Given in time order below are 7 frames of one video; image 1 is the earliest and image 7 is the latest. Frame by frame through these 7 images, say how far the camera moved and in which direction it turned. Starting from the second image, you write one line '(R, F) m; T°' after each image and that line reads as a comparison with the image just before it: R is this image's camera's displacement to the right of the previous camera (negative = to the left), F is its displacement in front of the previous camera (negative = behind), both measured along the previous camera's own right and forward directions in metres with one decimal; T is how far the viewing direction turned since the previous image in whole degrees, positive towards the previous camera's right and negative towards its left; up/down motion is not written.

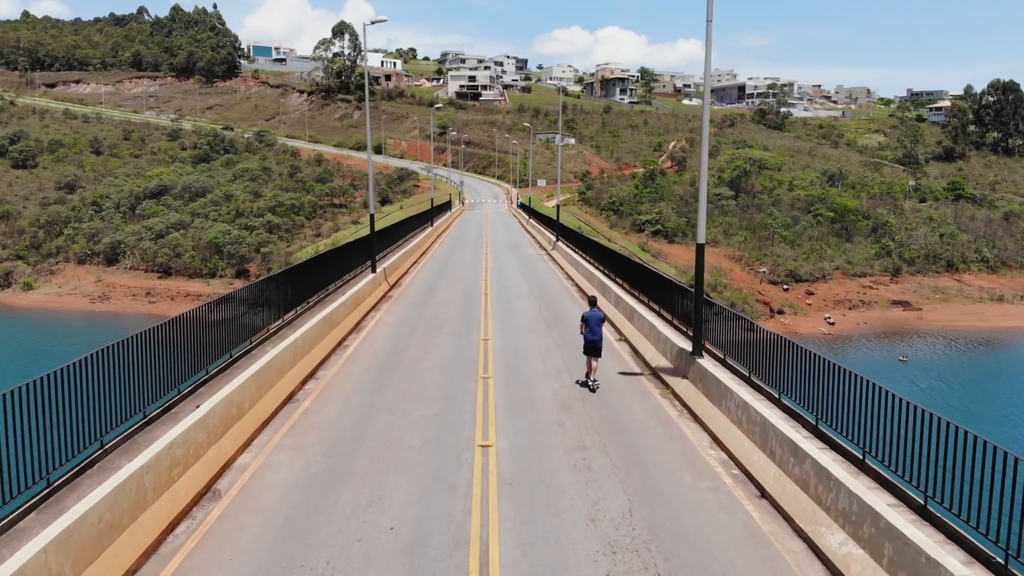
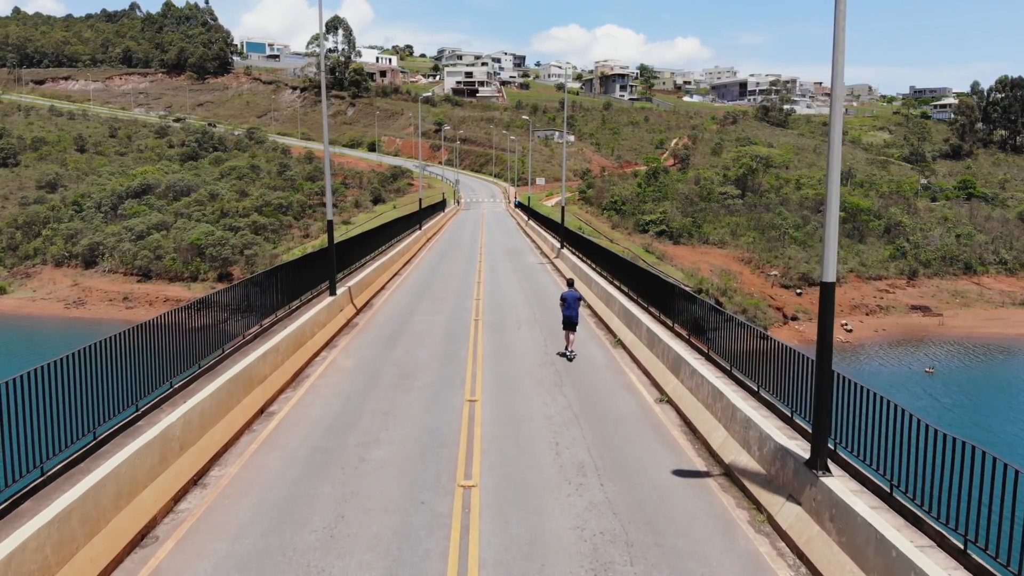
(0.0, +2.2) m; 0°
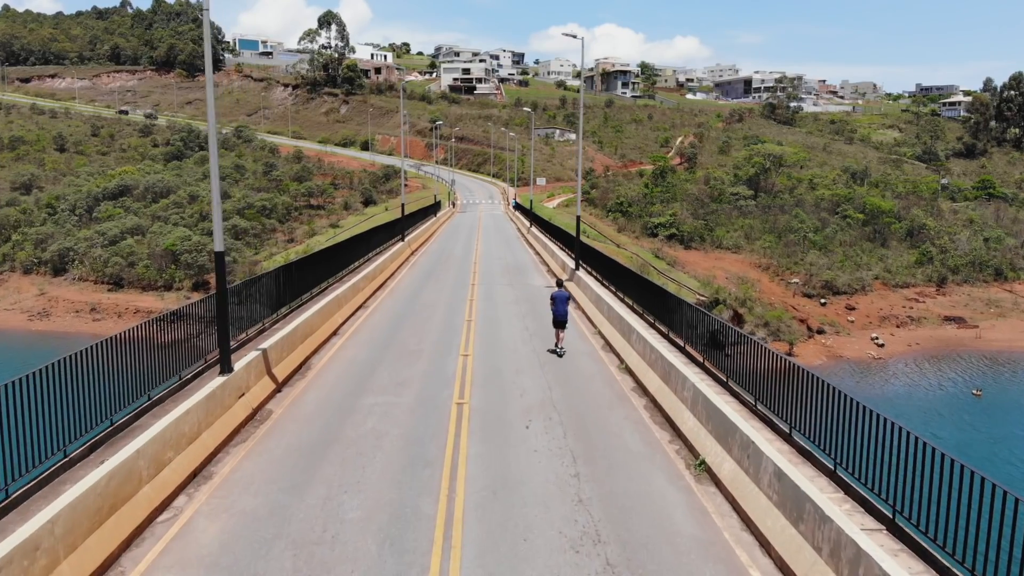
(0.0, +3.0) m; 0°
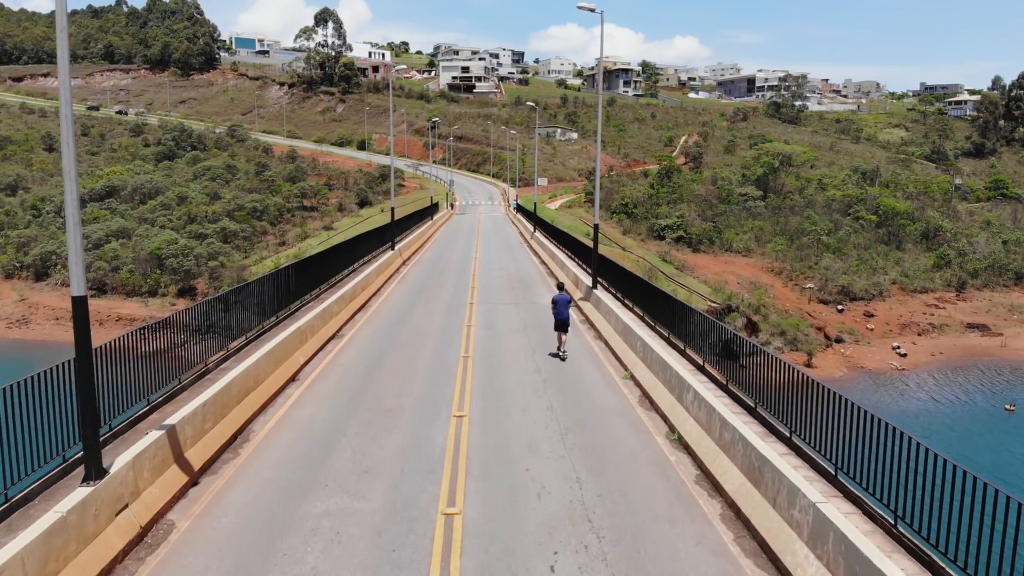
(-0.1, +1.7) m; 0°
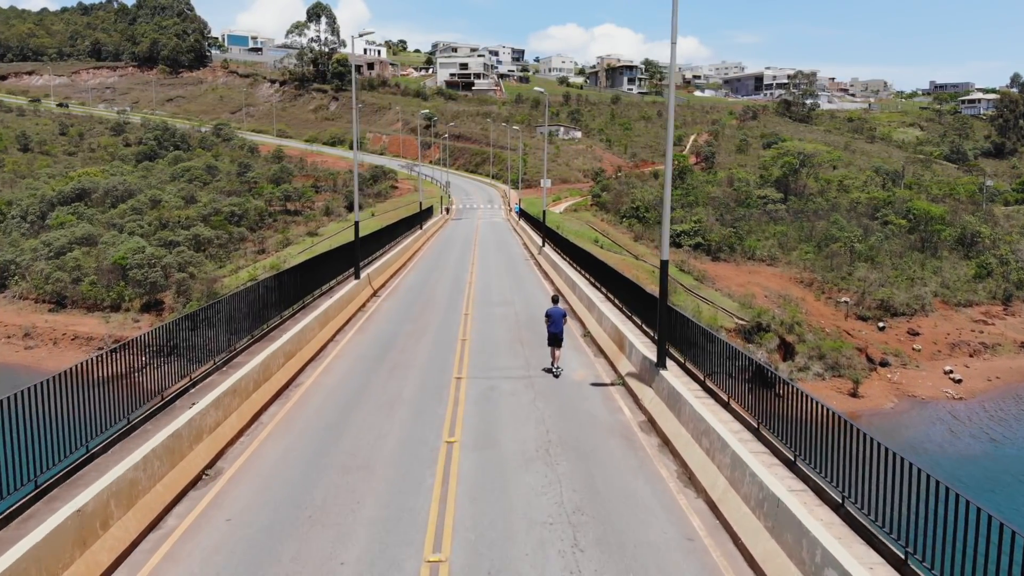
(-0.1, +3.5) m; 0°
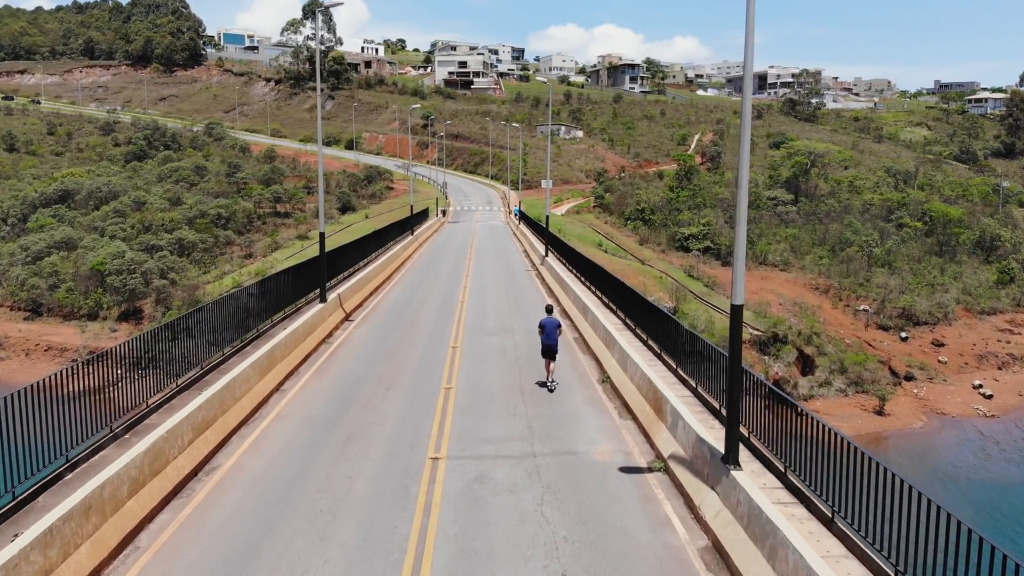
(0.0, +1.7) m; 0°
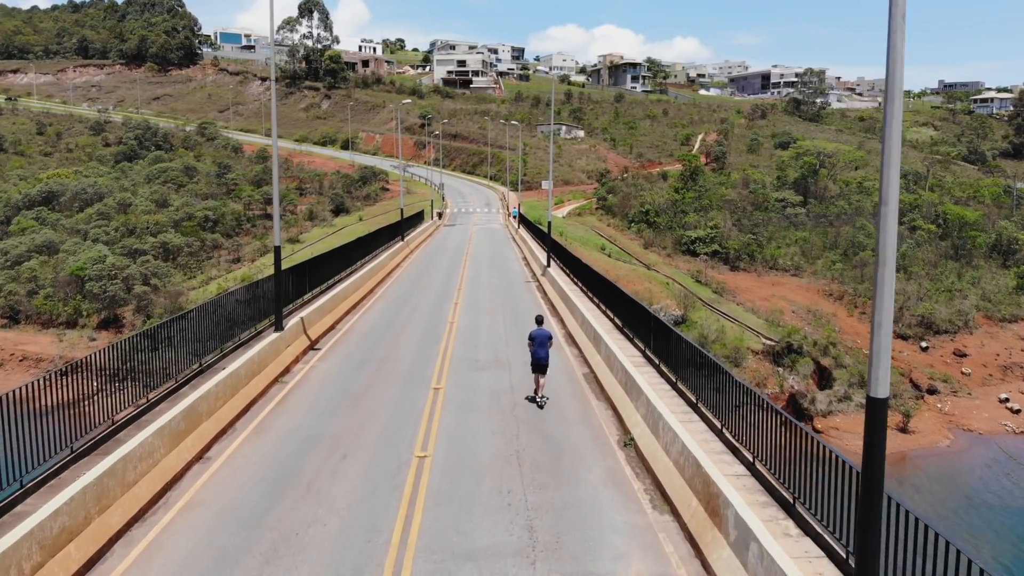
(0.0, +1.4) m; 0°
